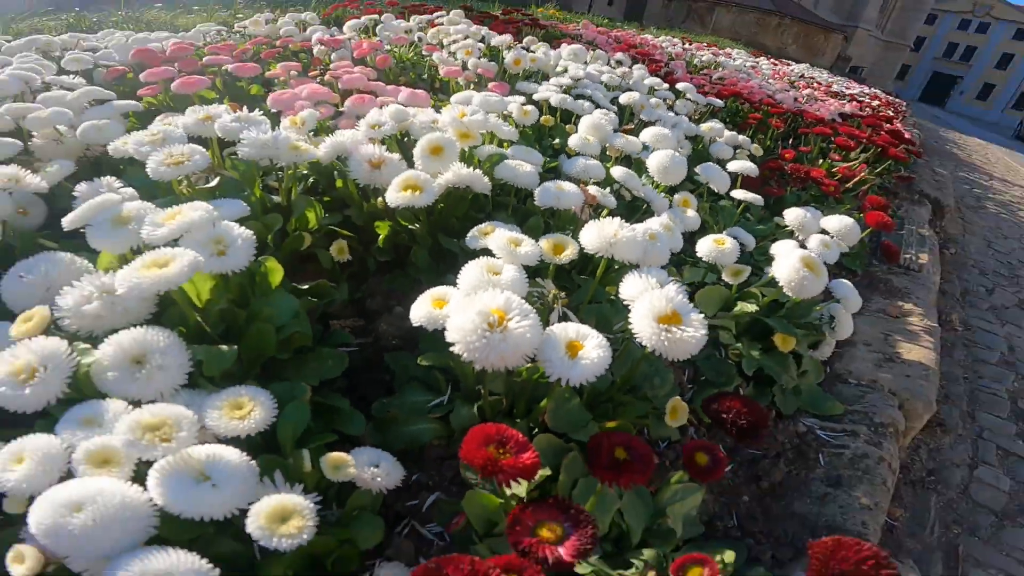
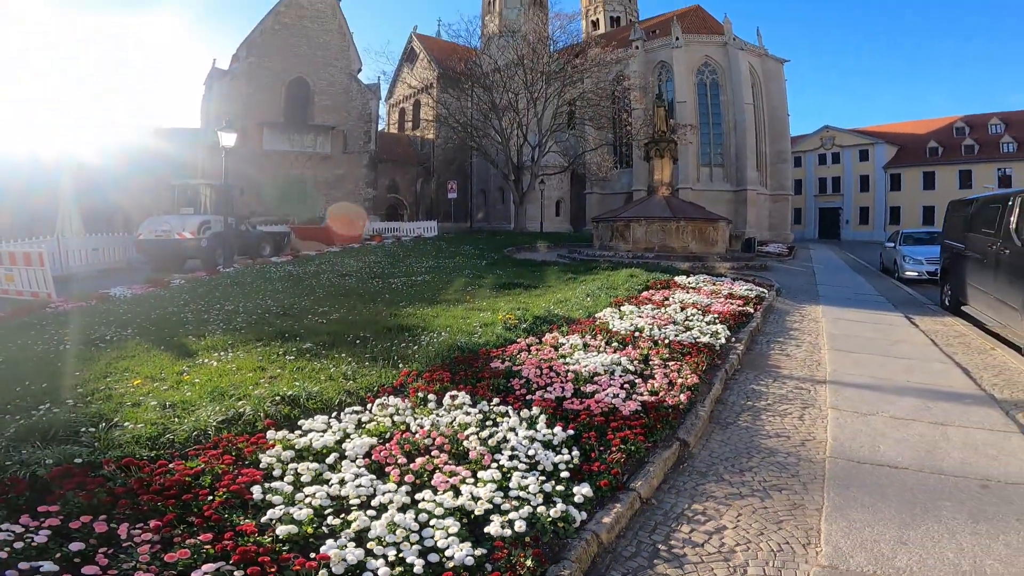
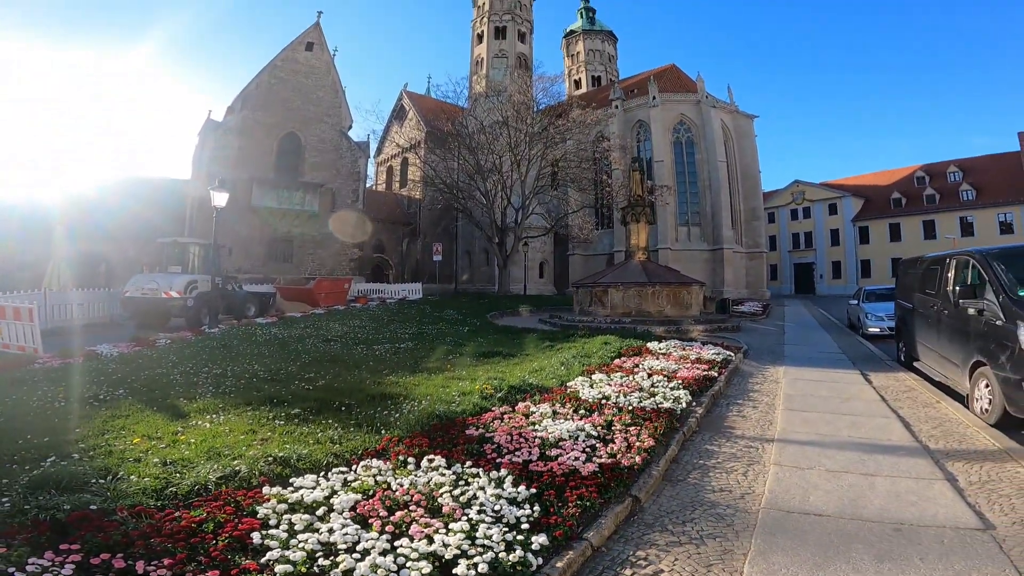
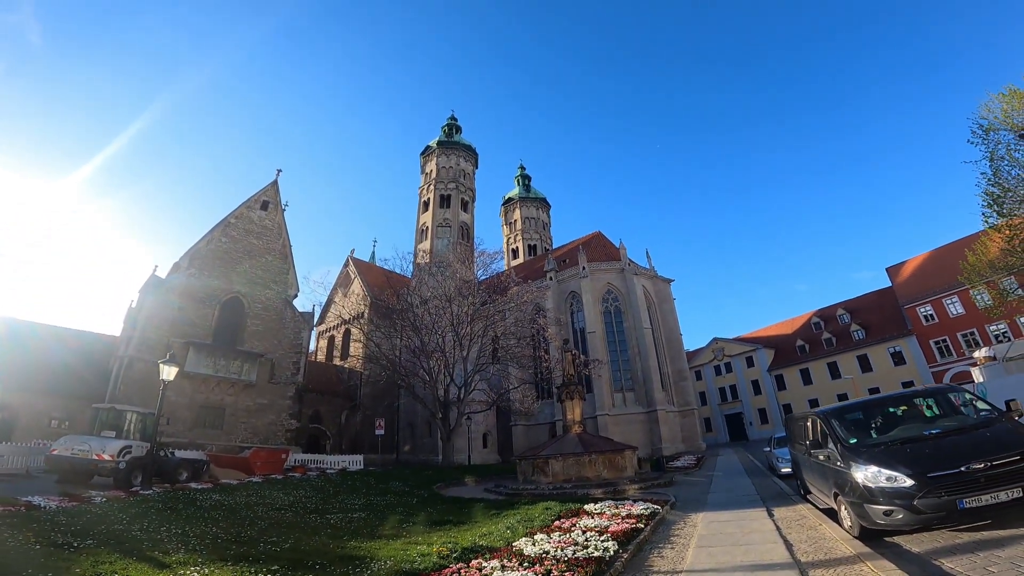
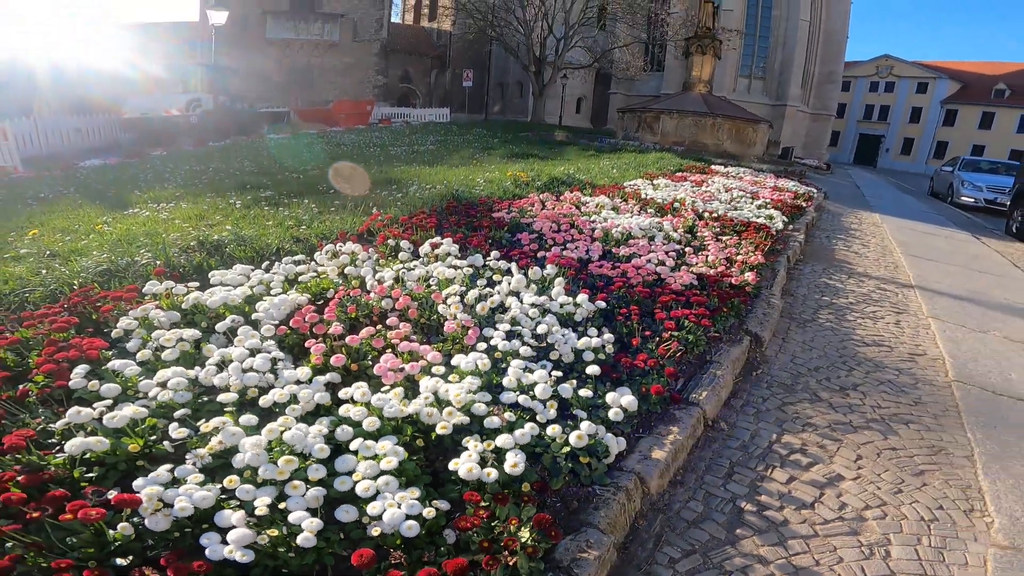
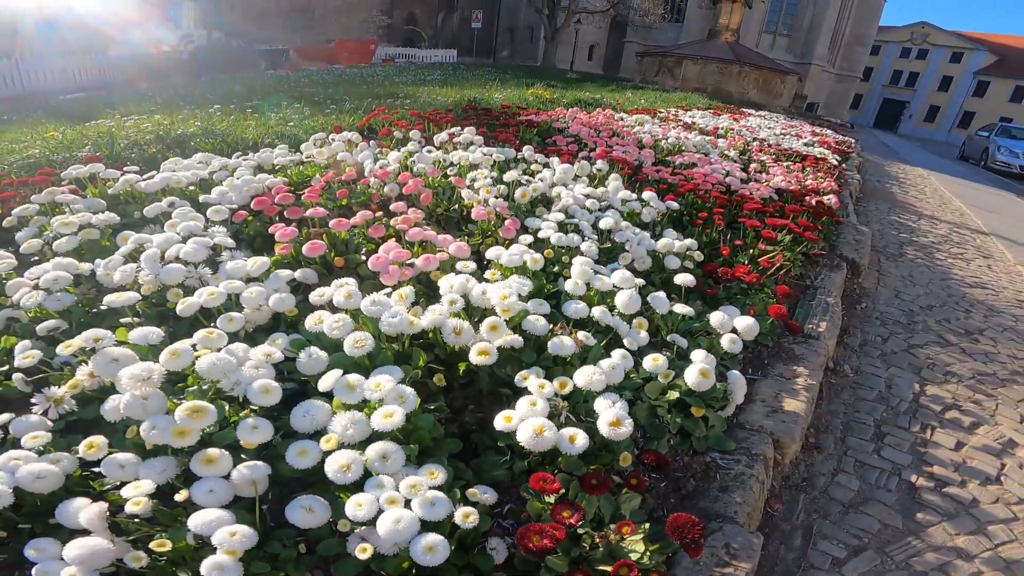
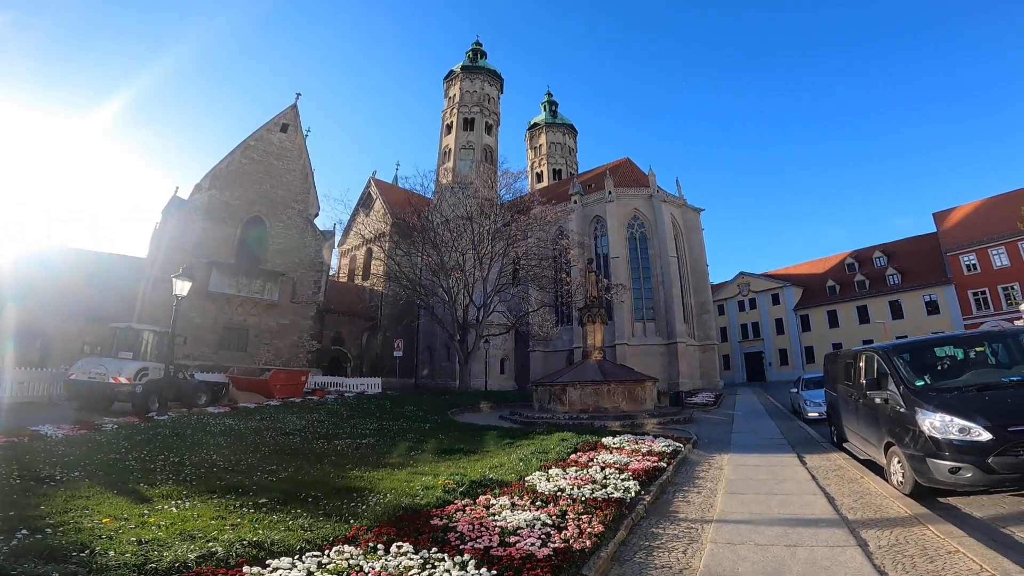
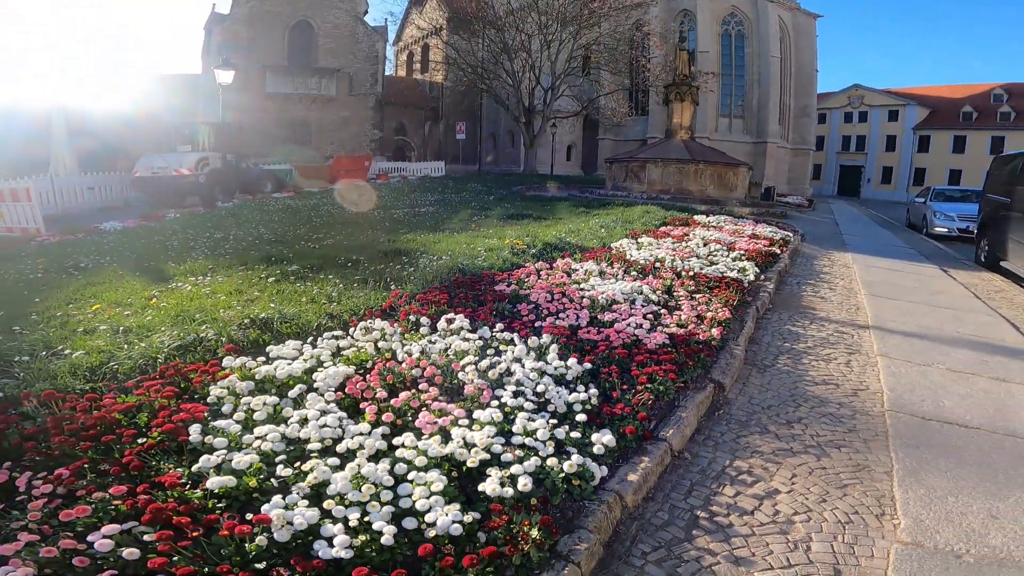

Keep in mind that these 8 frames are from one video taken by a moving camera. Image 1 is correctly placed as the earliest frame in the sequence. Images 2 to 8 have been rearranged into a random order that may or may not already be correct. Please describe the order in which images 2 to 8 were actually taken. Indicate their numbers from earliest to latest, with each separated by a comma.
6, 5, 8, 2, 3, 7, 4
